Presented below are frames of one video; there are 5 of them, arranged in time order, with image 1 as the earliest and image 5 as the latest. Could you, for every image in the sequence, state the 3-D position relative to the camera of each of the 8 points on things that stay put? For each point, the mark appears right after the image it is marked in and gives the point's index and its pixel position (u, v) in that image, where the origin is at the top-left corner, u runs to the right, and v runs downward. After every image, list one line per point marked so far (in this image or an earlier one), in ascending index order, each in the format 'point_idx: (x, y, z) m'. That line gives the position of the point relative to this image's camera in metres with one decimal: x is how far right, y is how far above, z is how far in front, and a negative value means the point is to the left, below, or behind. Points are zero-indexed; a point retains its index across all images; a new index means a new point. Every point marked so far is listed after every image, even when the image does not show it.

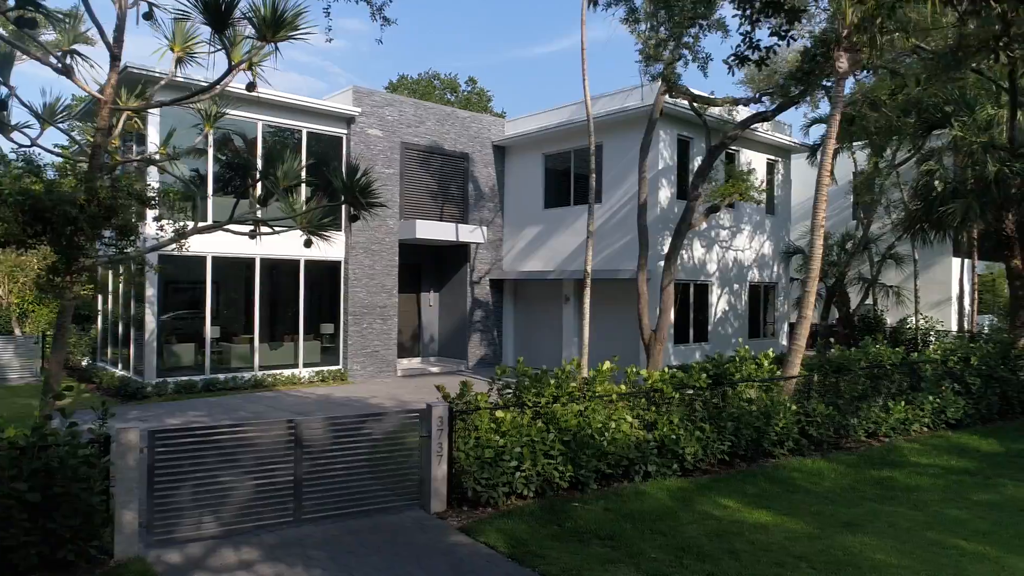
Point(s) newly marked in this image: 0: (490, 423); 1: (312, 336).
0: (-0.2, -1.1, +6.3) m
1: (-3.4, -0.8, +12.8) m
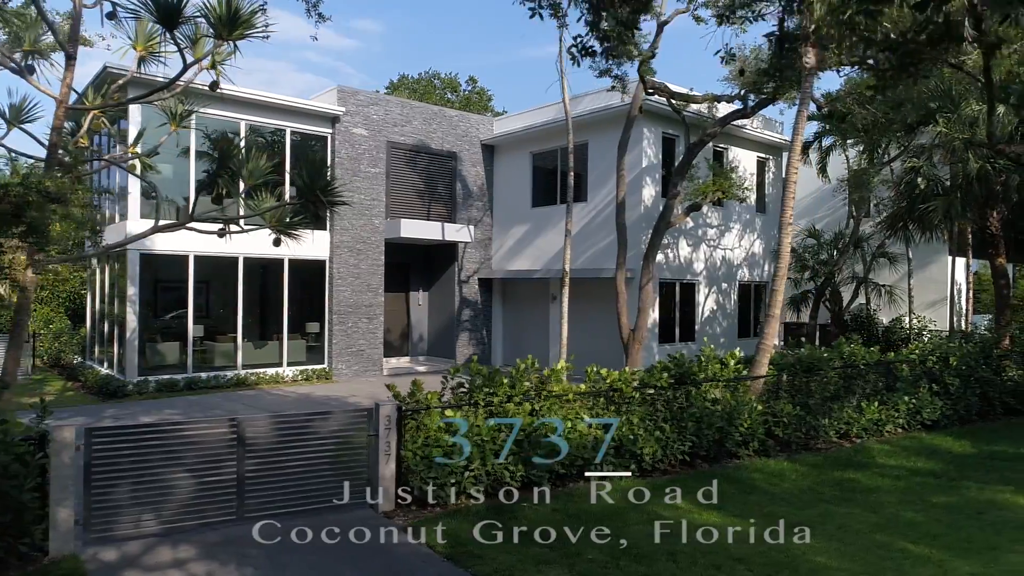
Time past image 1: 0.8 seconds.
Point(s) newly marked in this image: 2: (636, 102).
0: (-0.6, -1.1, +6.3) m
1: (-3.7, -0.8, +12.8) m
2: (+1.7, +2.6, +10.5) m
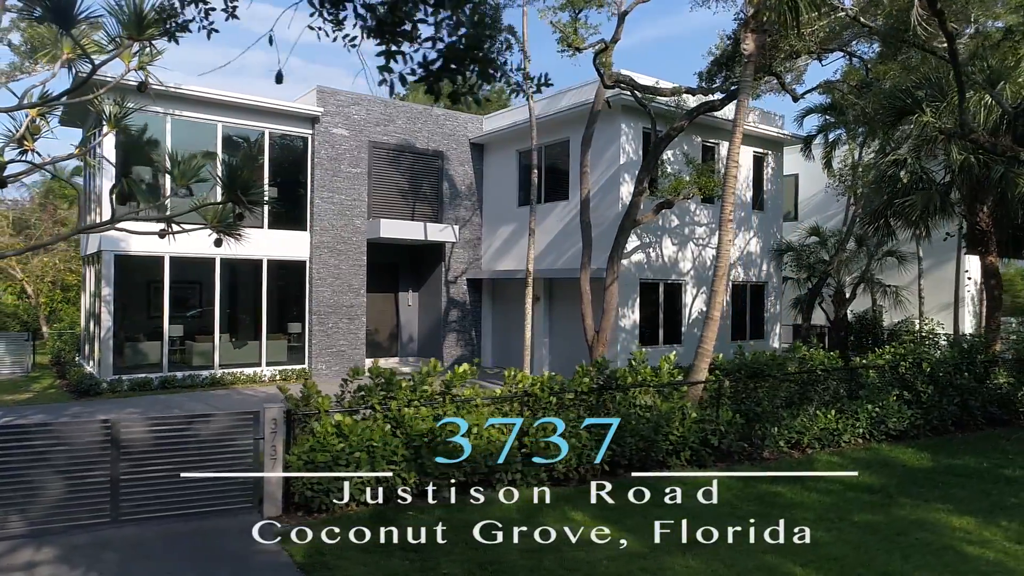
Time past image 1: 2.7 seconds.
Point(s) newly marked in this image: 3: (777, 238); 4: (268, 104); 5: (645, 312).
0: (-1.5, -1.1, +6.1) m
1: (-4.1, -0.8, +12.9) m
2: (+1.2, +2.6, +10.1) m
3: (+5.1, +1.0, +14.4) m
4: (-4.0, +3.0, +12.3) m
5: (+2.2, -0.4, +12.3) m
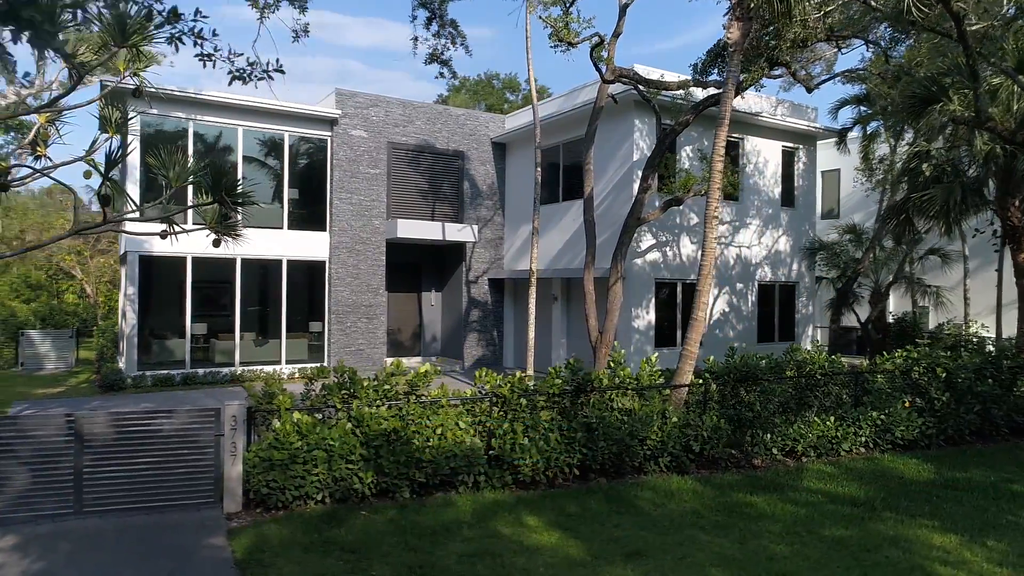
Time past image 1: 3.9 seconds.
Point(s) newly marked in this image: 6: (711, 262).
0: (-1.8, -1.1, +6.2) m
1: (-3.8, -0.8, +13.2) m
2: (+1.2, +2.6, +9.9) m
3: (+5.5, +1.0, +13.8) m
4: (-3.8, +3.0, +12.5) m
5: (+2.4, -0.4, +12.0) m
6: (+1.9, +0.3, +7.2) m
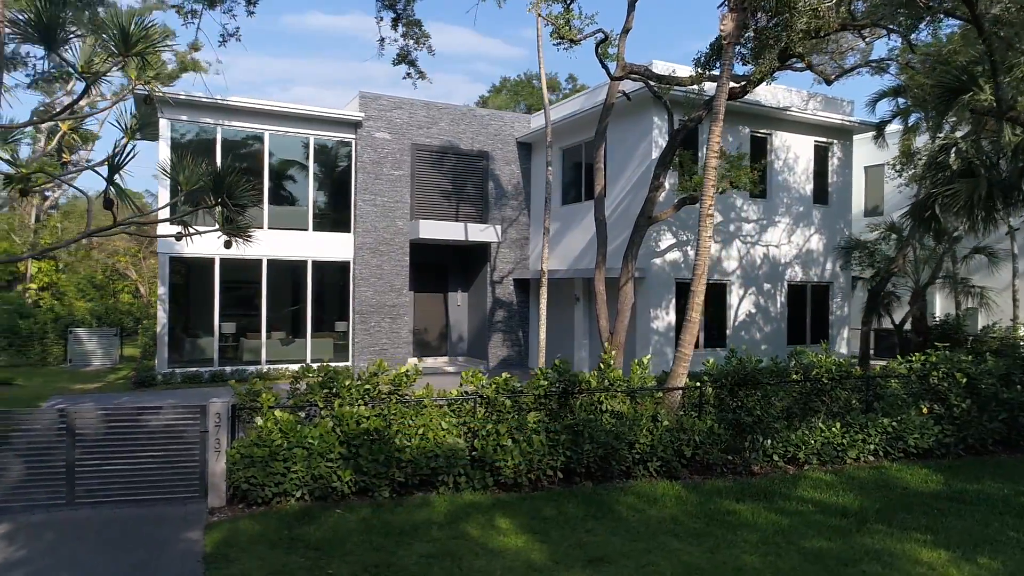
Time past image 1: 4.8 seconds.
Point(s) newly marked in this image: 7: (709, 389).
0: (-2.0, -1.1, +6.3) m
1: (-3.4, -0.8, +13.4) m
2: (+1.3, +2.6, +9.7) m
3: (+5.9, +1.0, +13.3) m
4: (-3.4, +3.0, +12.8) m
5: (+2.7, -0.4, +11.7) m
6: (+1.8, +0.3, +7.0) m
7: (+2.0, -1.0, +7.3) m
